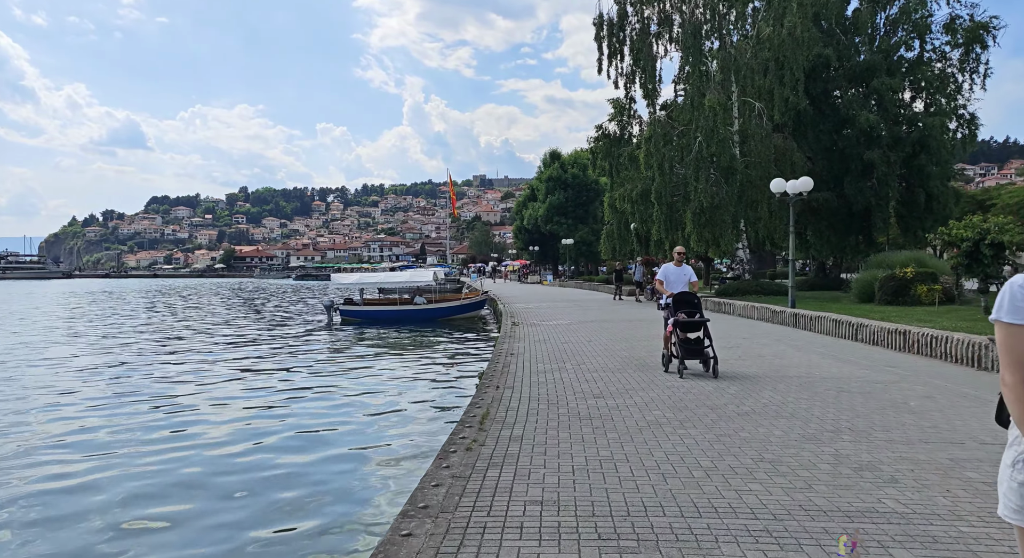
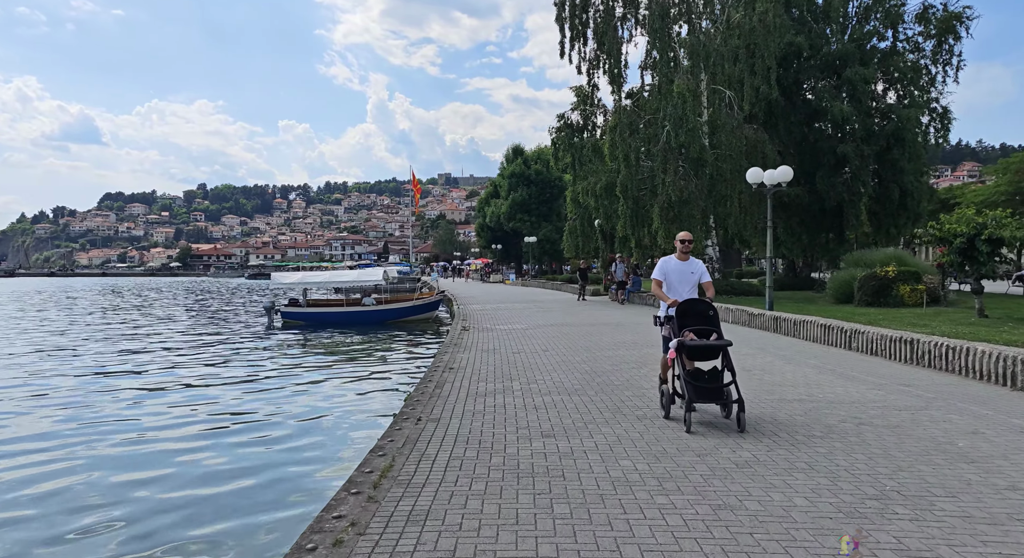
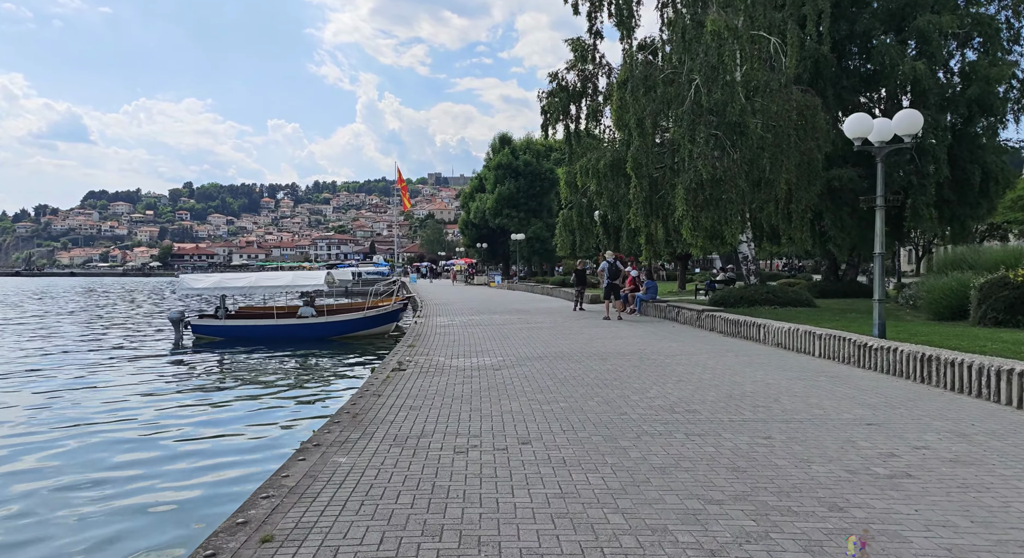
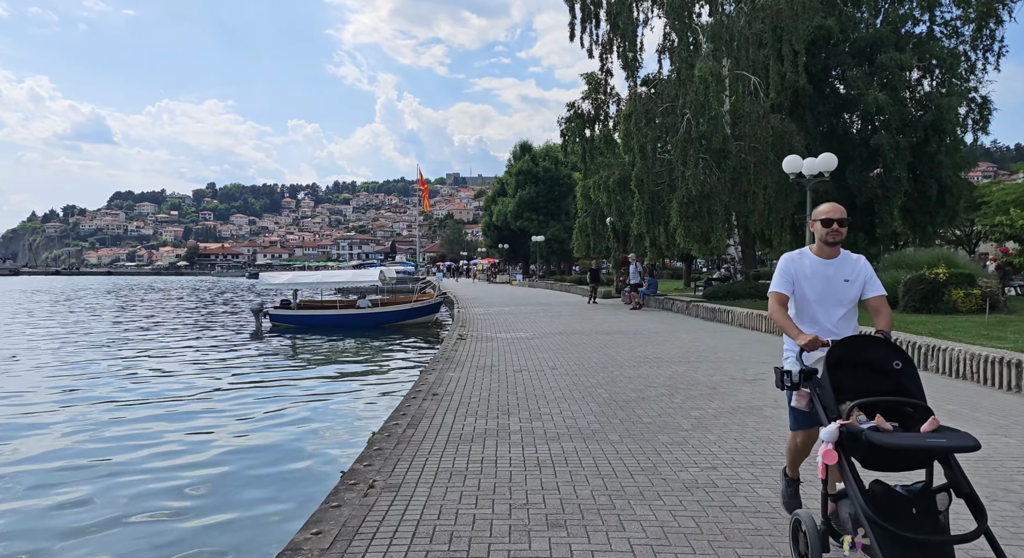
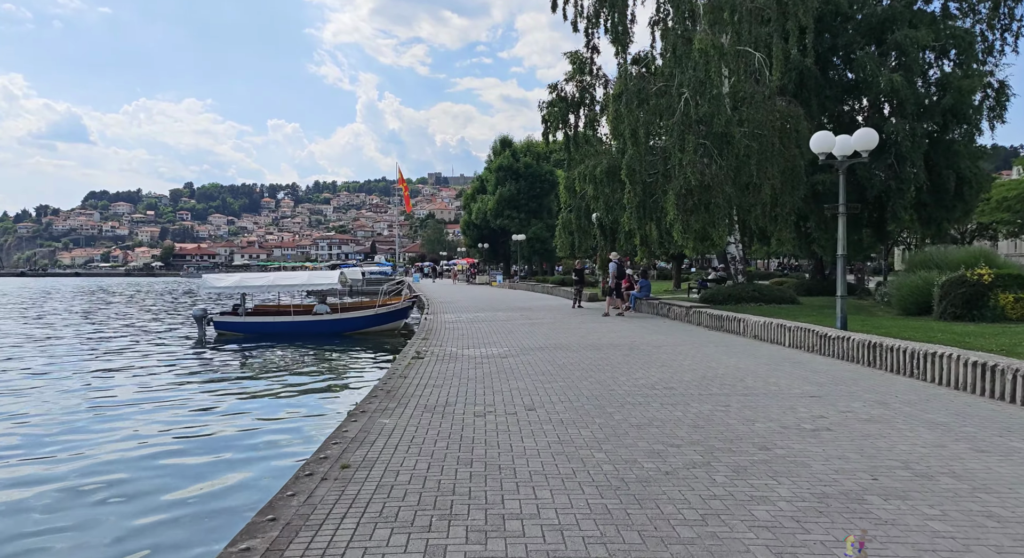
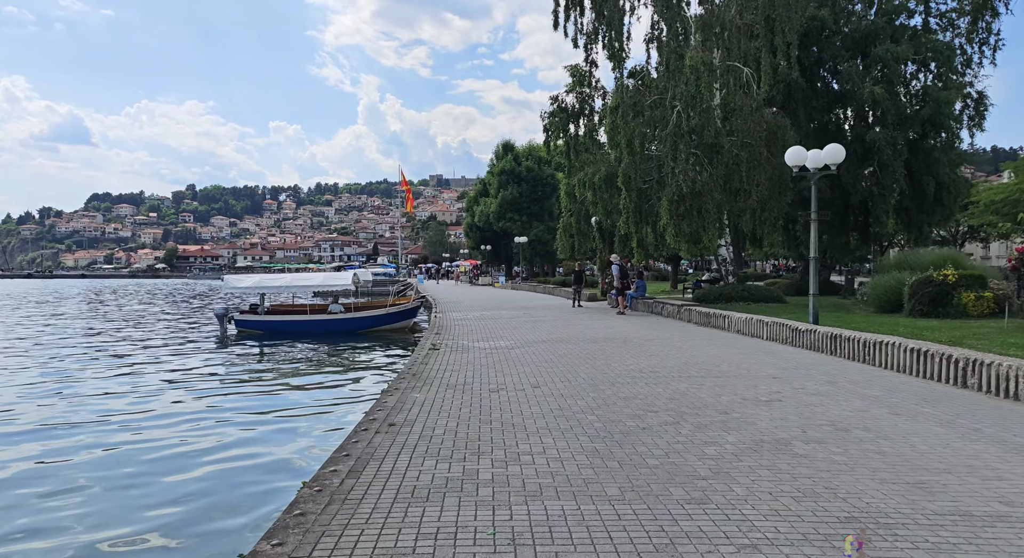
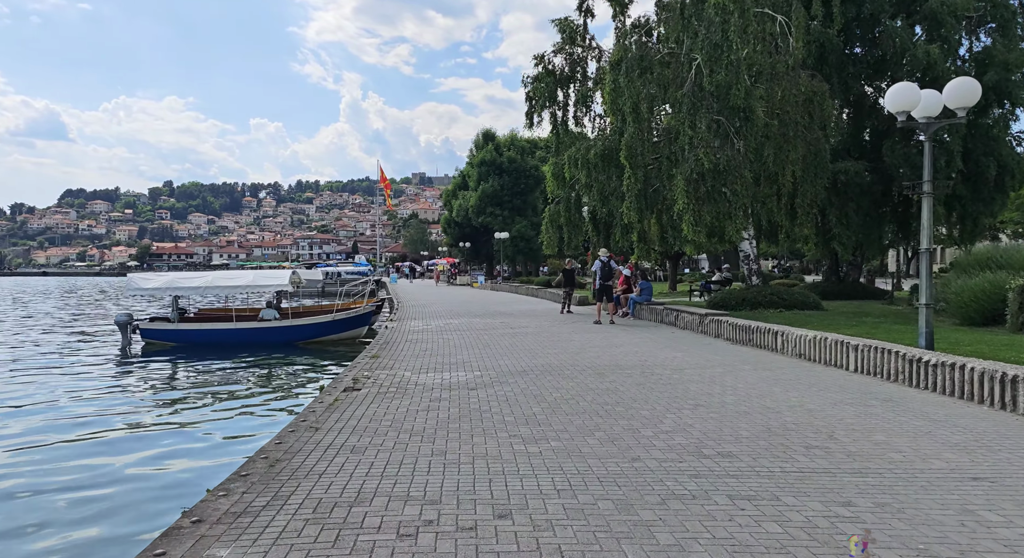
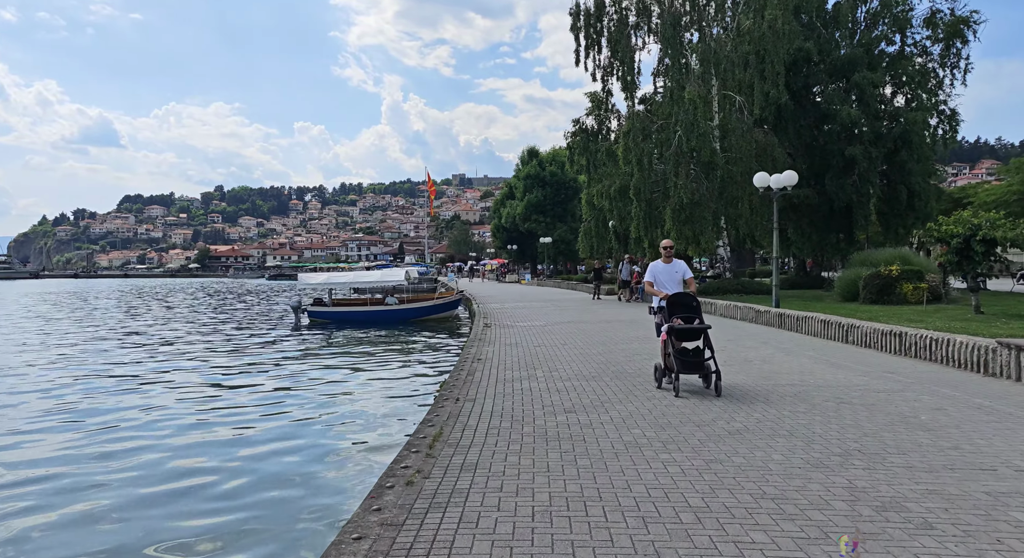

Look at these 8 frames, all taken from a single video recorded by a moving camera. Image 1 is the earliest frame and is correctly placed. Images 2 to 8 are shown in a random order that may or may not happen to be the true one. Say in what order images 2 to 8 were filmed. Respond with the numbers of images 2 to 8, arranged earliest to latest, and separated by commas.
8, 2, 4, 6, 5, 3, 7
